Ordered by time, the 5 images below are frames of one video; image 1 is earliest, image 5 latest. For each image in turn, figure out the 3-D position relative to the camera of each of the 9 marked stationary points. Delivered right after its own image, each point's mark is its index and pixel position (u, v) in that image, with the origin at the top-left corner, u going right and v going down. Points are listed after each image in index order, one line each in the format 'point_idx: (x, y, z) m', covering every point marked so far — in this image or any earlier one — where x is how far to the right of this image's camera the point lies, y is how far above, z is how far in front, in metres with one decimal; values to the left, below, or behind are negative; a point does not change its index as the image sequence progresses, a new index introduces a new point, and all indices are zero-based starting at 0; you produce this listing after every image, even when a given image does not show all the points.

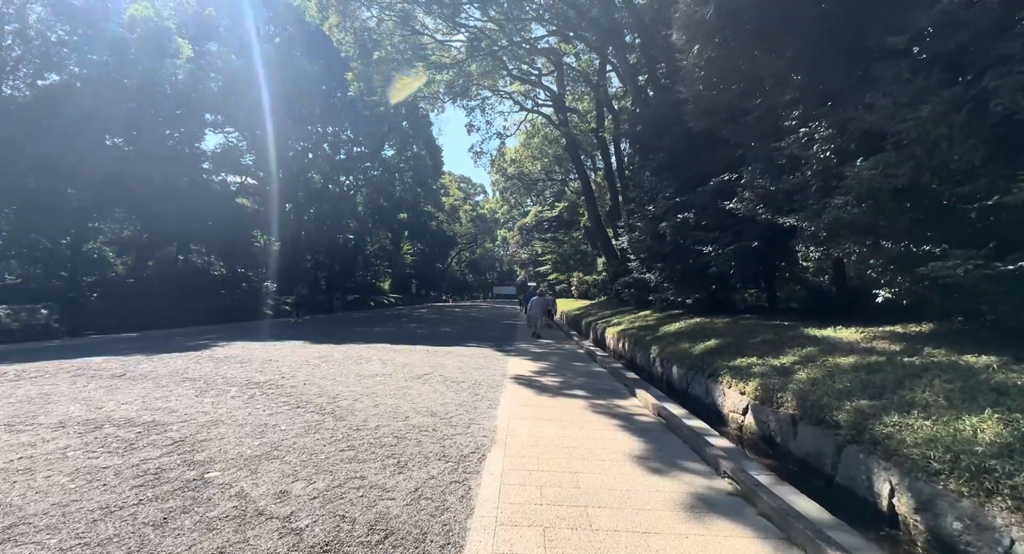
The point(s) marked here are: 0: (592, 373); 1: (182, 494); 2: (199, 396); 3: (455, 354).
0: (+2.2, -2.6, +12.4) m
1: (-3.1, -2.0, +4.1) m
2: (-5.3, -2.0, +7.6) m
3: (-1.8, -2.5, +14.3) m
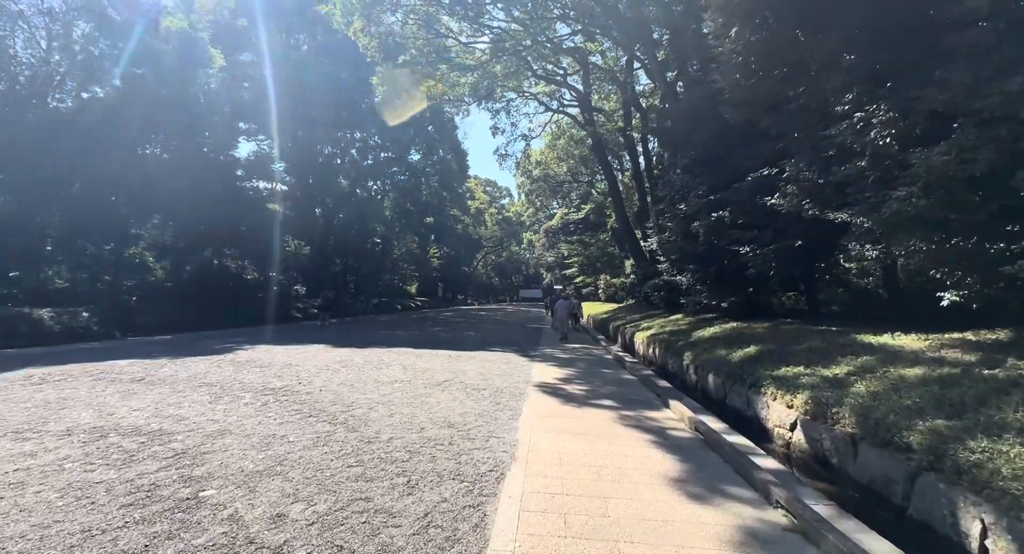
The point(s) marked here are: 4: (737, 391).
0: (+2.9, -2.7, +11.8) m
1: (-2.9, -2.0, +3.8) m
2: (-4.9, -2.1, +7.3) m
3: (-1.1, -2.6, +13.9) m
4: (+4.8, -2.4, +9.5) m
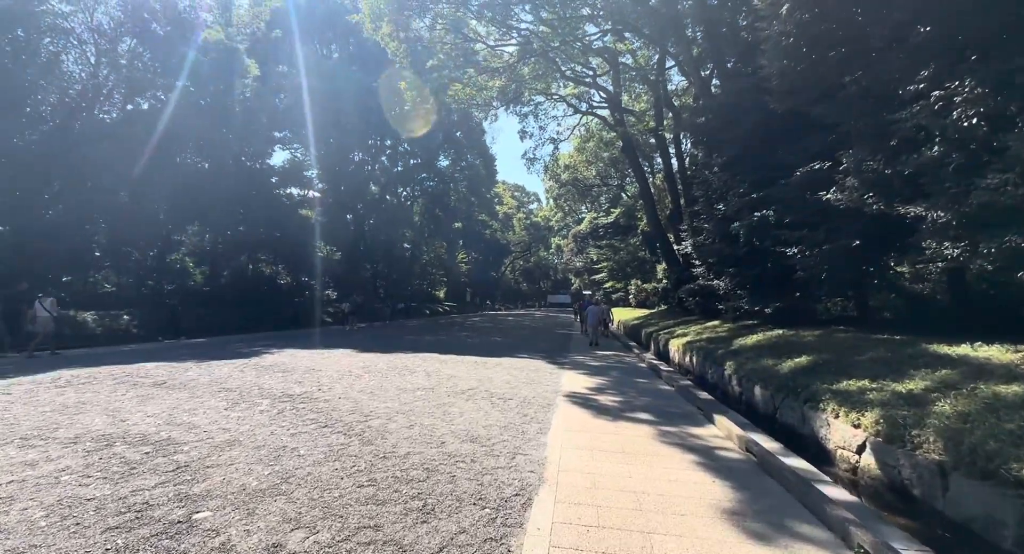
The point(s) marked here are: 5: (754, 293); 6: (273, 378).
0: (+3.6, -2.8, +11.0) m
1: (-2.7, -2.0, +3.4) m
2: (-4.5, -2.1, +7.1) m
3: (-0.2, -2.7, +13.3) m
4: (+5.3, -2.4, +8.6) m
5: (+8.8, -0.6, +16.3) m
6: (-5.3, -2.2, +9.9) m
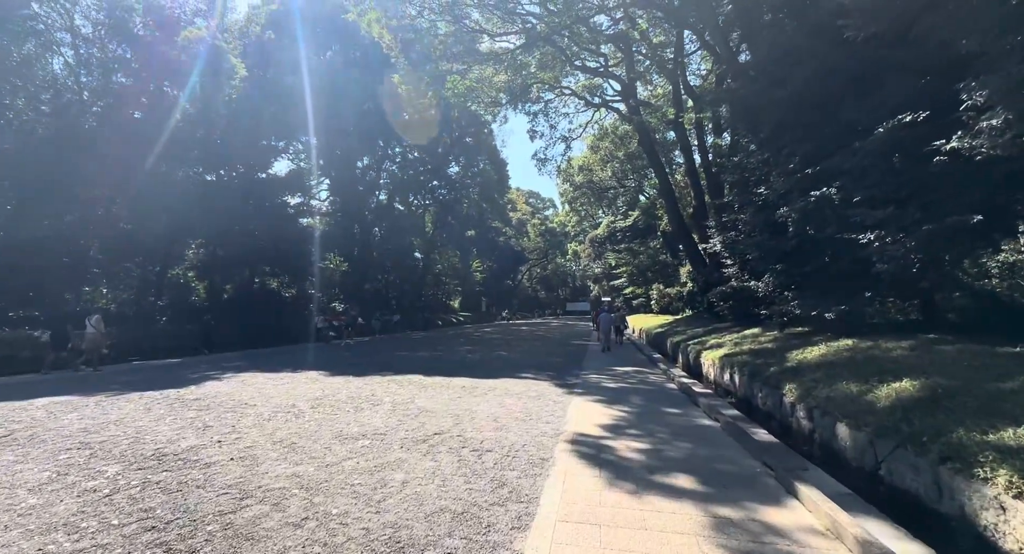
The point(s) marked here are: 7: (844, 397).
0: (+3.3, -2.7, +8.1) m
1: (-3.2, -2.0, +0.8) m
2: (-4.9, -2.2, +4.5) m
3: (-0.3, -2.8, +10.6) m
4: (+5.0, -2.3, +5.7) m
5: (+8.8, -0.5, +13.3) m
6: (-5.6, -2.4, +7.4) m
7: (+5.7, -2.0, +7.7) m
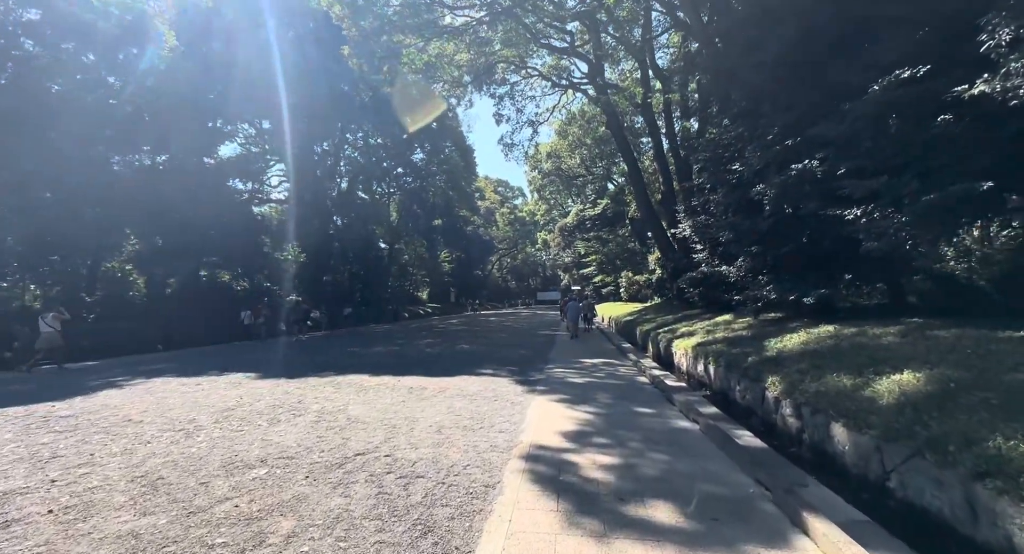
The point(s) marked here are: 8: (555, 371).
0: (+2.5, -2.4, +7.0) m
1: (-3.6, -1.9, -0.7) m
2: (-5.5, -2.0, +2.9) m
3: (-1.3, -2.4, +9.2) m
4: (+4.3, -2.0, +4.7) m
5: (+7.6, 0.0, +12.4) m
6: (-6.3, -2.2, +5.7) m
7: (+4.9, -1.7, +6.8) m
8: (+1.2, -2.7, +12.9) m
